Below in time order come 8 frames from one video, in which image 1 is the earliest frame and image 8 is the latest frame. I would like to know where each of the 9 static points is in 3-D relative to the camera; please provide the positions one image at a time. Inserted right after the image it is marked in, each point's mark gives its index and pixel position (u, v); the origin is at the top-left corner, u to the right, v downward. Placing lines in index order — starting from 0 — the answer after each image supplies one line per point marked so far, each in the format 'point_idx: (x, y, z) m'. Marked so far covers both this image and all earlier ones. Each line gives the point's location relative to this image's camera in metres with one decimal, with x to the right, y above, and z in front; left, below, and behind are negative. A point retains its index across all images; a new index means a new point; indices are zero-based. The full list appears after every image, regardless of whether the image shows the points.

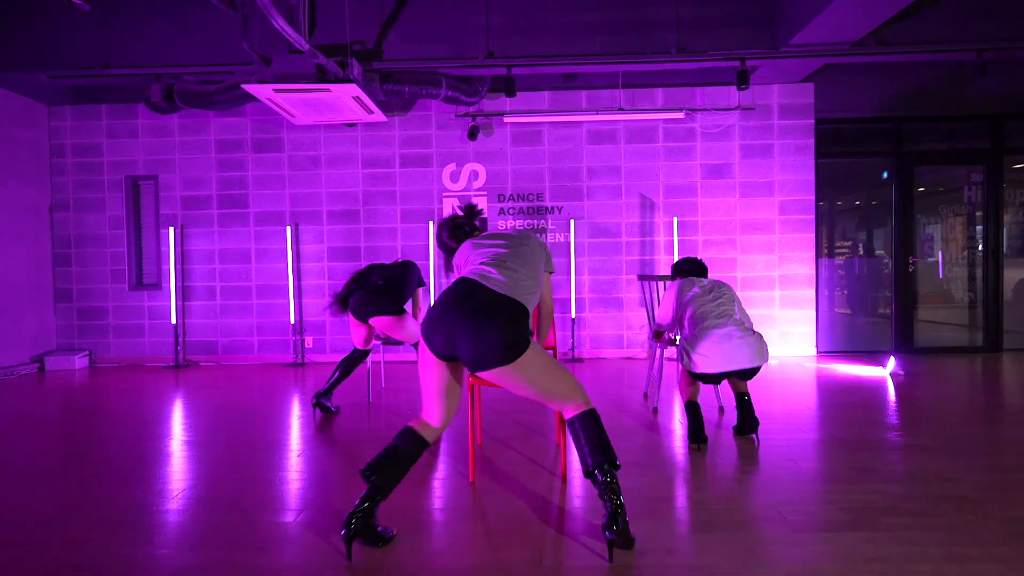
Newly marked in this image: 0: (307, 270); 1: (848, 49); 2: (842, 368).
0: (-3.5, +0.3, +7.0) m
1: (+4.6, +3.3, +5.6) m
2: (+5.0, -1.2, +6.2) m
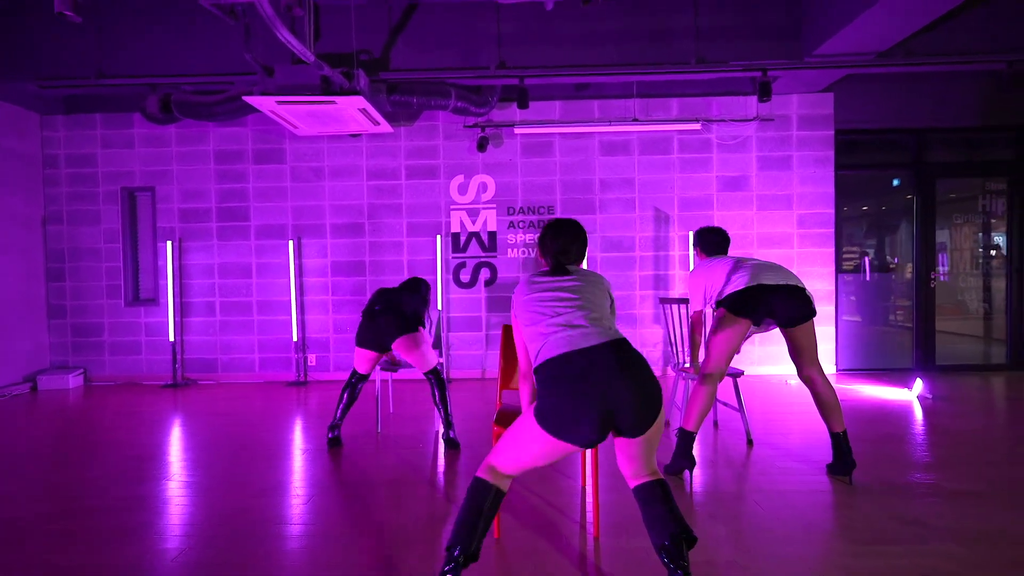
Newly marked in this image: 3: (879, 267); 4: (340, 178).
0: (-3.3, 0.0, +6.7) m
1: (+4.8, +3.0, +5.4) m
2: (+5.2, -1.5, +6.0) m
3: (+6.1, +0.4, +6.8) m
4: (-2.8, +1.8, +6.7) m
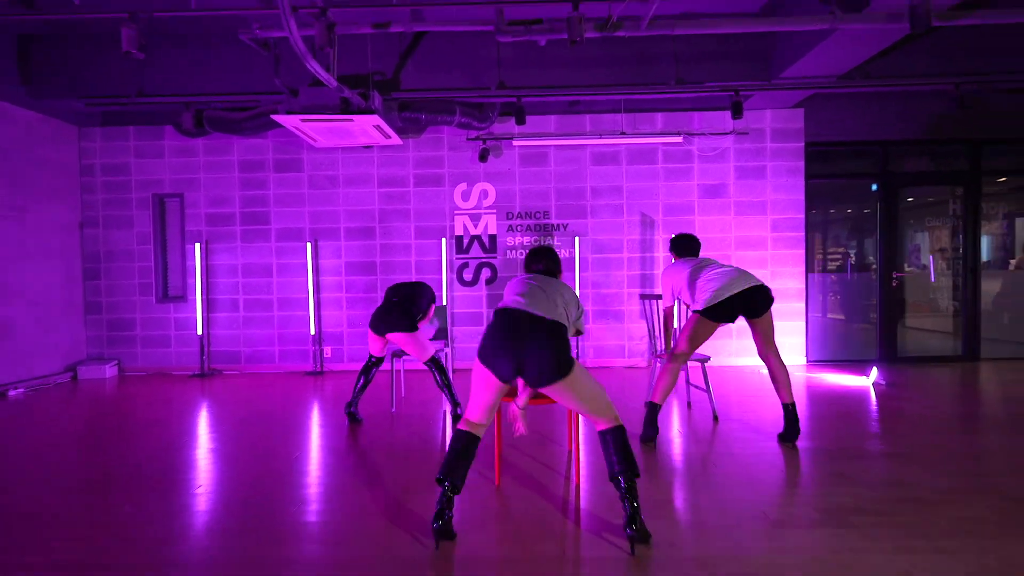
0: (-3.4, +0.1, +7.3) m
1: (+4.8, +3.1, +6.0) m
2: (+5.2, -1.4, +6.7) m
3: (+6.1, +0.4, +7.4) m
4: (-2.8, +1.8, +7.3) m
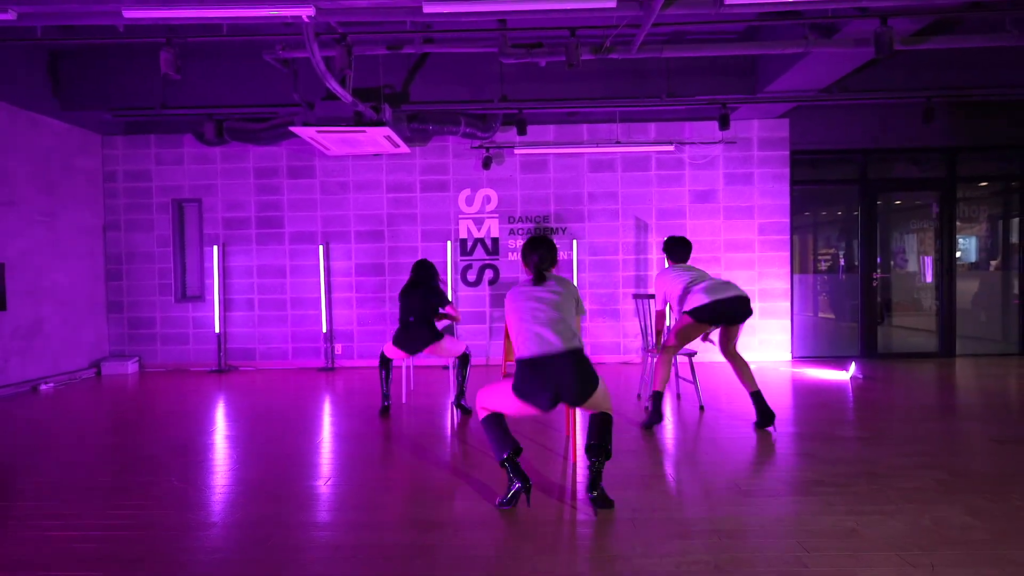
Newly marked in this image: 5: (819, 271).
0: (-3.3, +0.1, +7.7) m
1: (+4.8, +3.1, +6.4) m
2: (+5.2, -1.5, +7.1) m
3: (+6.1, +0.4, +7.8) m
4: (-2.8, +1.8, +7.7) m
5: (+5.9, +0.3, +7.9) m
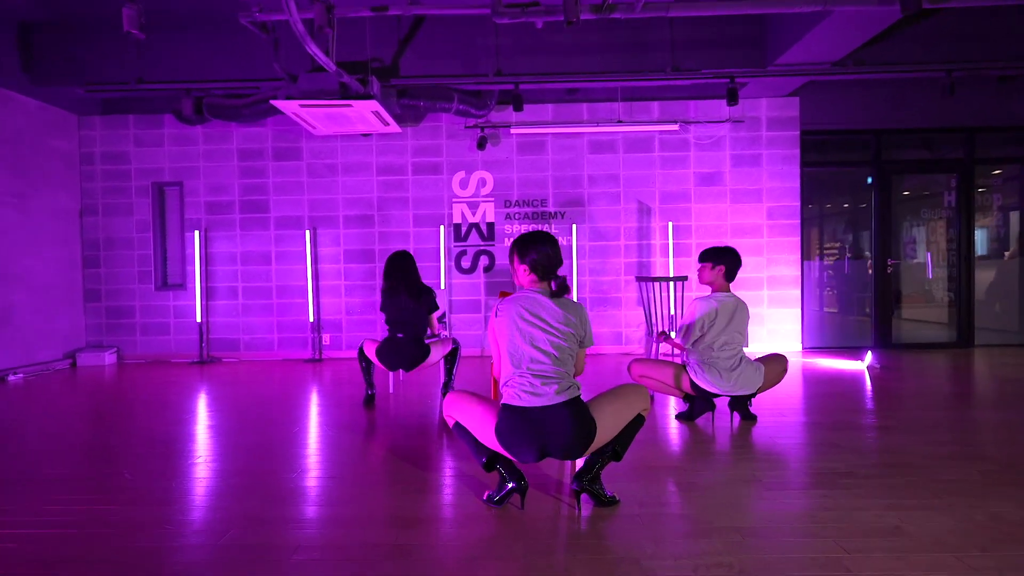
0: (-3.4, +0.3, +7.4) m
1: (+4.7, +3.3, +6.1) m
2: (+5.1, -1.2, +6.7) m
3: (+6.0, +0.6, +7.5) m
4: (-2.9, +2.1, +7.3) m
5: (+5.8, +0.6, +7.5) m
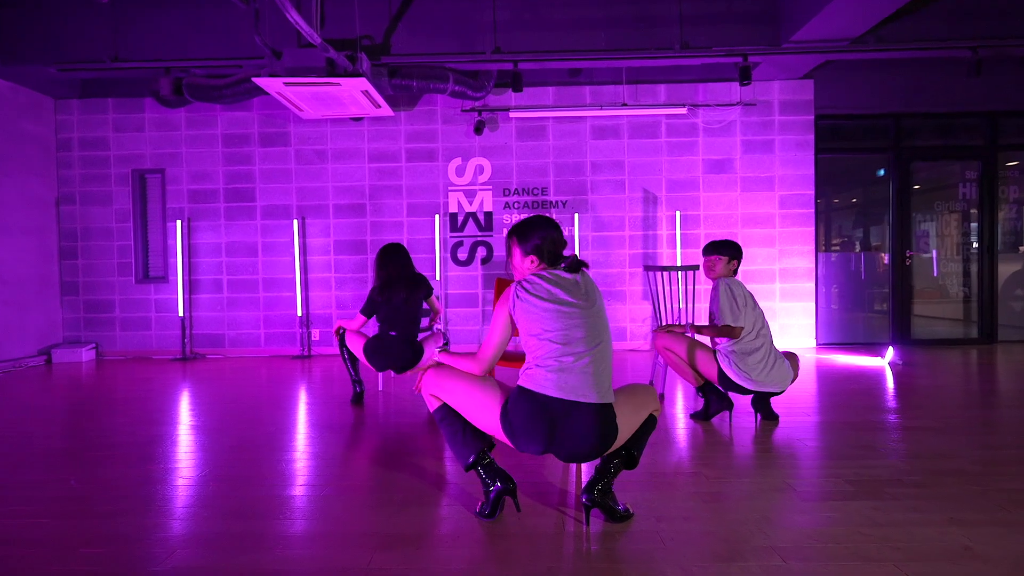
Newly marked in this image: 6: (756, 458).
0: (-3.4, +0.4, +7.0) m
1: (+4.7, +3.4, +5.7) m
2: (+5.1, -1.1, +6.3) m
3: (+6.0, +0.7, +7.1) m
4: (-2.9, +2.2, +7.0) m
5: (+5.8, +0.7, +7.1) m
6: (+1.9, -1.3, +3.1) m
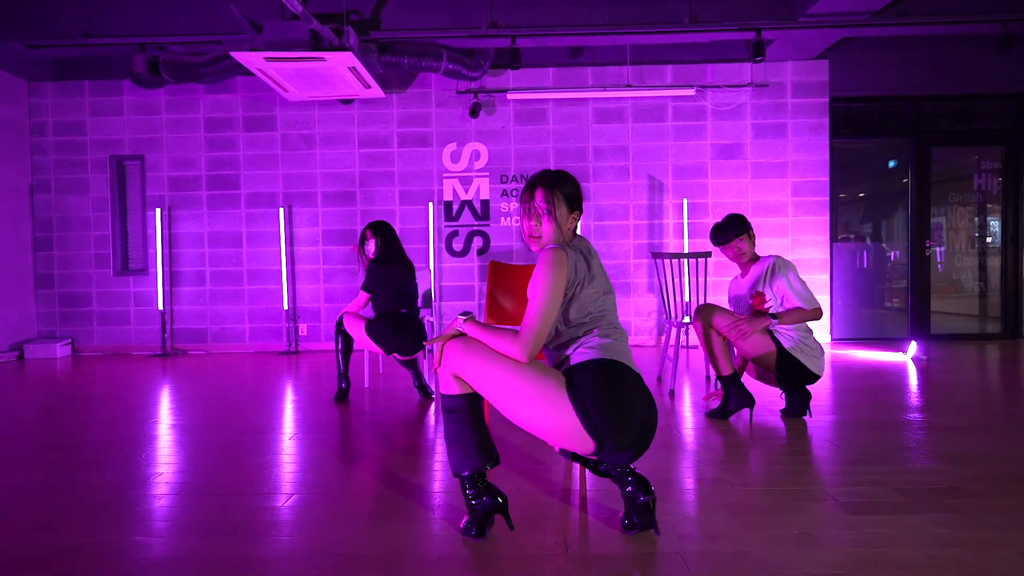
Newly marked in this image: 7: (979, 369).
0: (-3.4, +0.5, +6.7) m
1: (+4.7, +3.5, +5.4) m
2: (+5.1, -1.0, +6.0) m
3: (+6.0, +0.8, +6.8) m
4: (-2.9, +2.3, +6.6) m
5: (+5.8, +0.8, +6.8) m
6: (+1.8, -1.2, +2.8) m
7: (+6.0, -1.1, +5.2) m
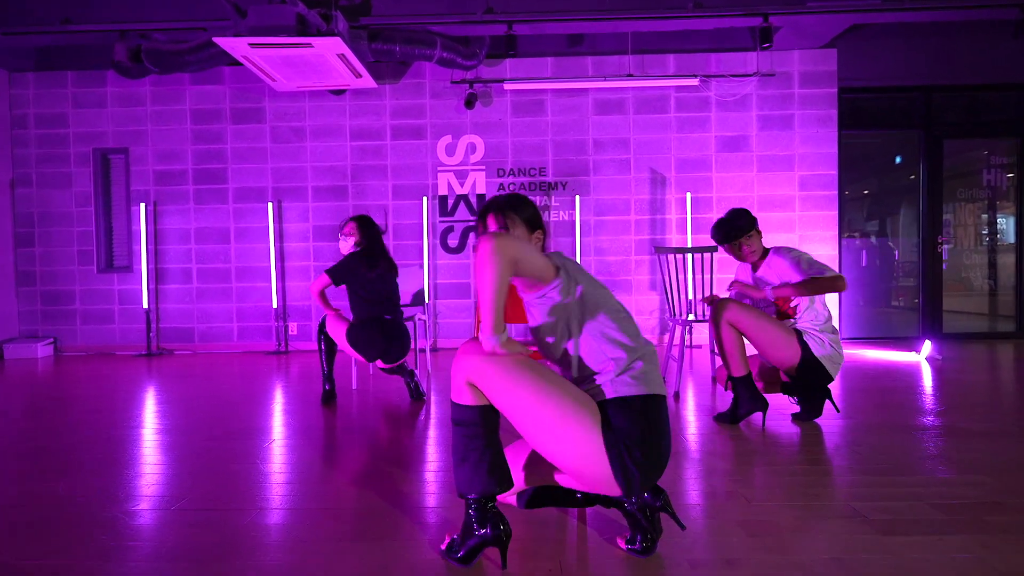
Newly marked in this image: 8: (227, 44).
0: (-3.5, +0.6, +6.4) m
1: (+4.6, +3.6, +5.1) m
2: (+5.0, -0.9, +5.8) m
3: (+5.9, +0.9, +6.5) m
4: (-3.0, +2.3, +6.4) m
5: (+5.7, +0.8, +6.6) m
6: (+1.8, -1.2, +2.6) m
7: (+5.9, -1.0, +5.0) m
8: (-3.3, +2.8, +4.7) m
